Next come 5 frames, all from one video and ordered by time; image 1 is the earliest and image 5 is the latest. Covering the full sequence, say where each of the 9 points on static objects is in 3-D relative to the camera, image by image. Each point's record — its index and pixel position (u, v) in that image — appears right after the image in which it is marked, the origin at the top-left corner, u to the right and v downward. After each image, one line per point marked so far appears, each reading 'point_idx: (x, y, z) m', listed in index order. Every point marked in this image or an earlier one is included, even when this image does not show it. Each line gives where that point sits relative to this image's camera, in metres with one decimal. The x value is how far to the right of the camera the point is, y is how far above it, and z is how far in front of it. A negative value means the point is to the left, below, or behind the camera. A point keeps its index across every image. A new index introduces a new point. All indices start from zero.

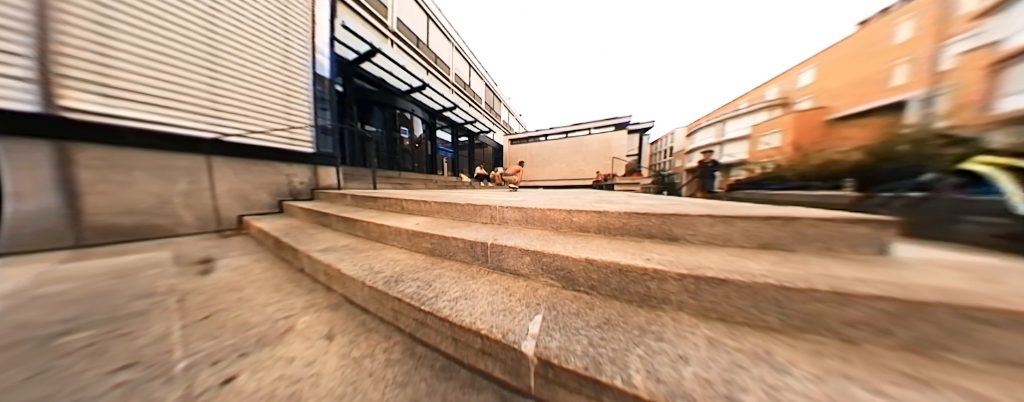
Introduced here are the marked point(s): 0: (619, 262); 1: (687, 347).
0: (+0.6, -0.4, +0.8) m
1: (+0.7, -0.6, +0.6) m
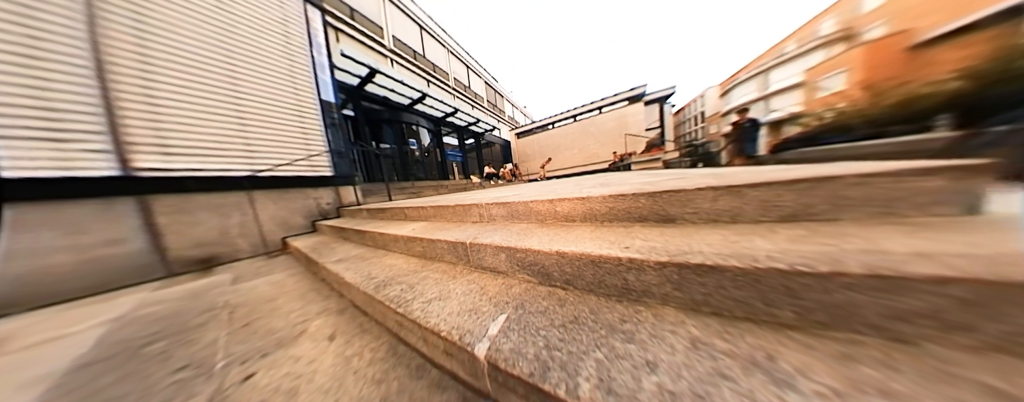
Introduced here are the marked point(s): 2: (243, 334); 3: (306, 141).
0: (+0.4, -0.3, +0.7) m
1: (+0.5, -0.5, +0.5) m
2: (-2.1, -1.0, +1.1) m
3: (-4.9, +1.4, +3.3) m
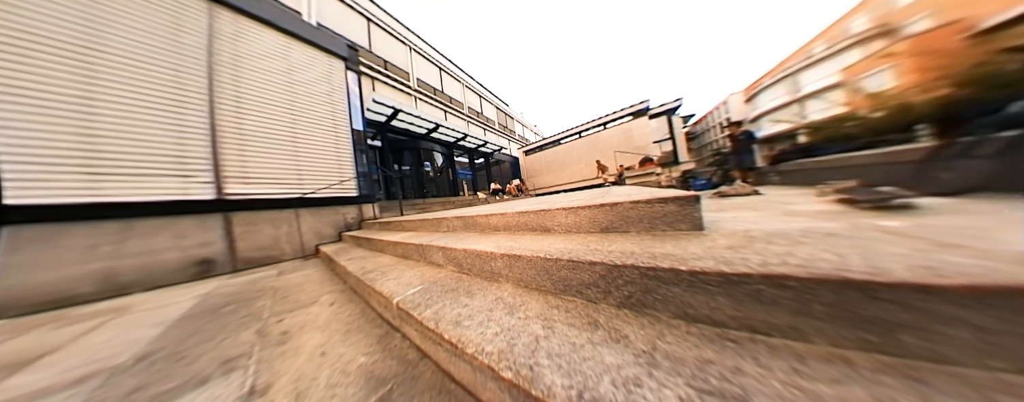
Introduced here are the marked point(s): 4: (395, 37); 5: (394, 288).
0: (-0.3, -0.4, +1.2) m
1: (-0.2, -0.6, +0.9) m
2: (-2.7, -1.2, +1.7) m
3: (-5.3, +1.0, +4.4) m
4: (-6.7, +9.3, +8.2) m
5: (-1.0, -0.7, +1.2) m
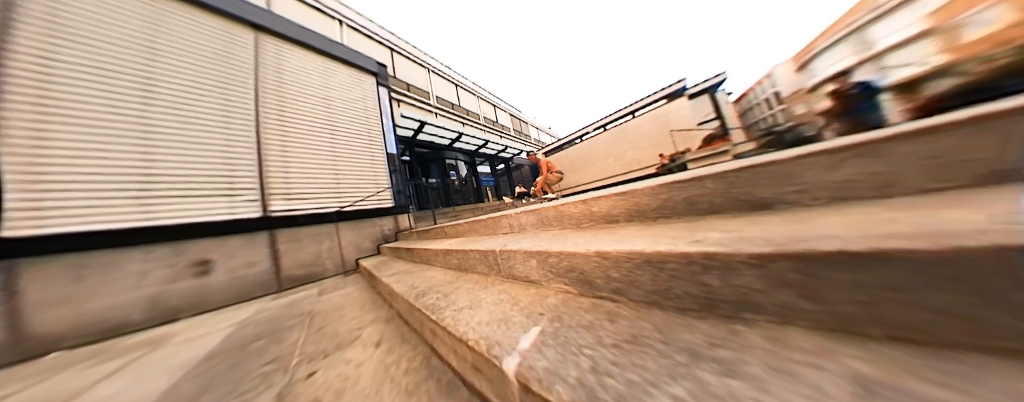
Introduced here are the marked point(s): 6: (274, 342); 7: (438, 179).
0: (+0.5, -0.2, +0.6) m
1: (+0.6, -0.4, +0.3) m
2: (-1.8, -1.2, +1.3) m
3: (-4.2, +0.7, +4.4) m
4: (-5.9, +8.5, +8.8) m
5: (-0.1, -0.6, +0.7) m
6: (-2.3, -1.3, +1.4) m
7: (-4.3, +1.3, +8.2) m
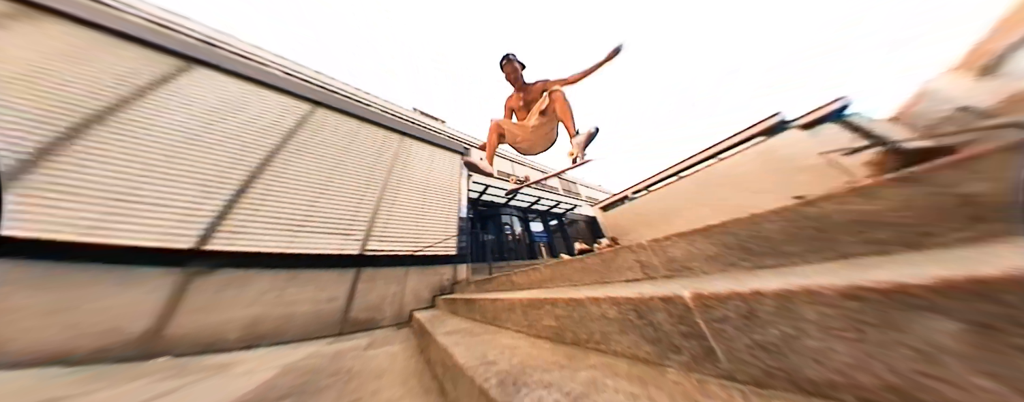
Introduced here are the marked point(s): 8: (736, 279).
0: (+1.1, +0.1, -0.1) m
1: (+1.0, 0.0, -0.4) m
2: (-1.0, -1.3, +0.9) m
3: (-2.2, -0.9, +5.0) m
4: (-2.1, +4.5, +12.4) m
5: (+0.4, -0.4, 0.0) m
6: (-1.4, -1.5, +1.0) m
7: (-1.2, -1.9, +8.6) m
8: (+0.9, -0.3, +0.5) m
